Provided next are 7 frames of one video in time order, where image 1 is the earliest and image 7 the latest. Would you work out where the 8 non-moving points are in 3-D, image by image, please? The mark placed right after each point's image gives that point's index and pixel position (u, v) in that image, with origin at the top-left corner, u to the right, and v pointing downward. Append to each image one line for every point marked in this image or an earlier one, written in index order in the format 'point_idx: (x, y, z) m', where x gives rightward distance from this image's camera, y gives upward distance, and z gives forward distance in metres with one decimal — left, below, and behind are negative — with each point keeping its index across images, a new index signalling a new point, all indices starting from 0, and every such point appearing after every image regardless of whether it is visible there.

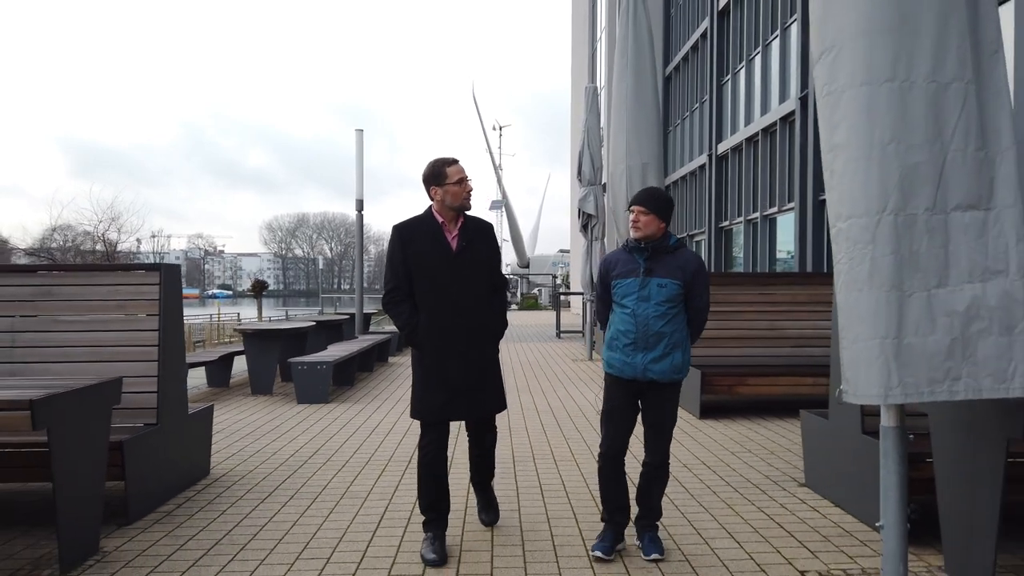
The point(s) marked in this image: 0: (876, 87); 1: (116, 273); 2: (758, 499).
0: (+1.5, +0.8, +3.5) m
1: (-2.5, +0.1, +5.3) m
2: (+1.5, -1.3, +5.2) m
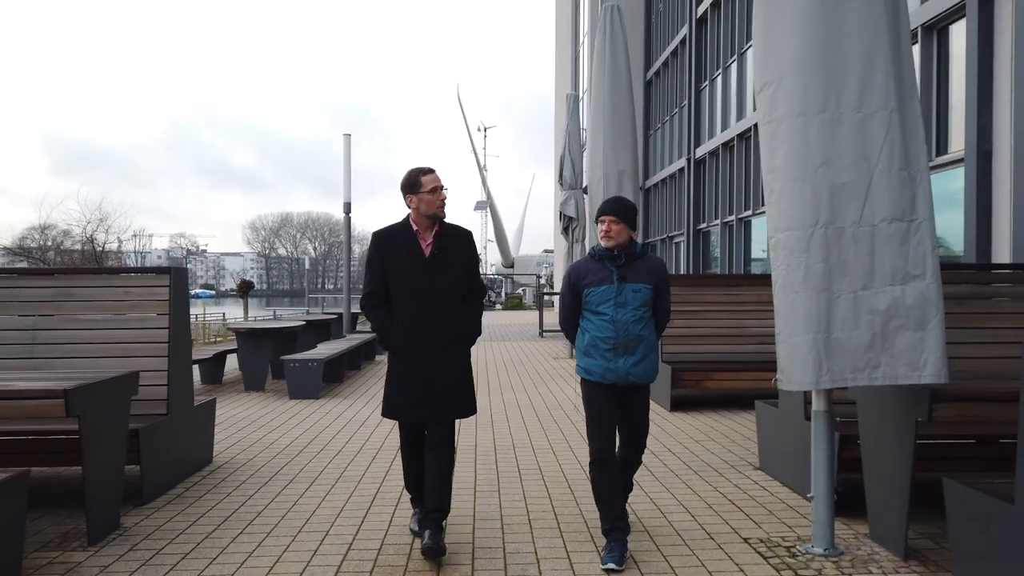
0: (+1.4, +0.8, +4.0) m
1: (-2.6, +0.1, +5.7) m
2: (+1.4, -1.3, +5.8) m
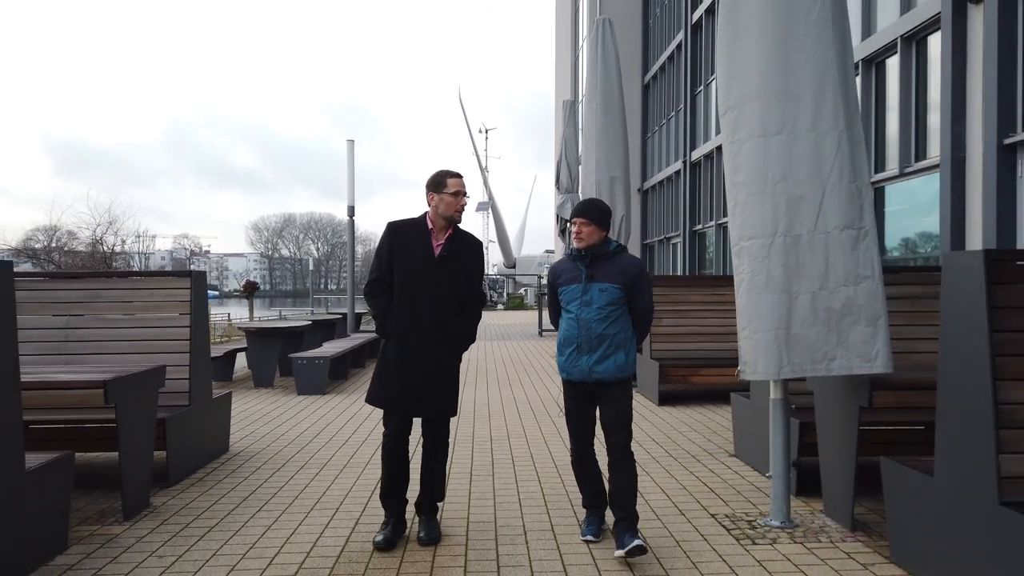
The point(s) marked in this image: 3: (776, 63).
0: (+1.4, +0.8, +4.5) m
1: (-2.7, +0.1, +6.2) m
2: (+1.3, -1.3, +6.3) m
3: (+1.4, +1.2, +4.5) m
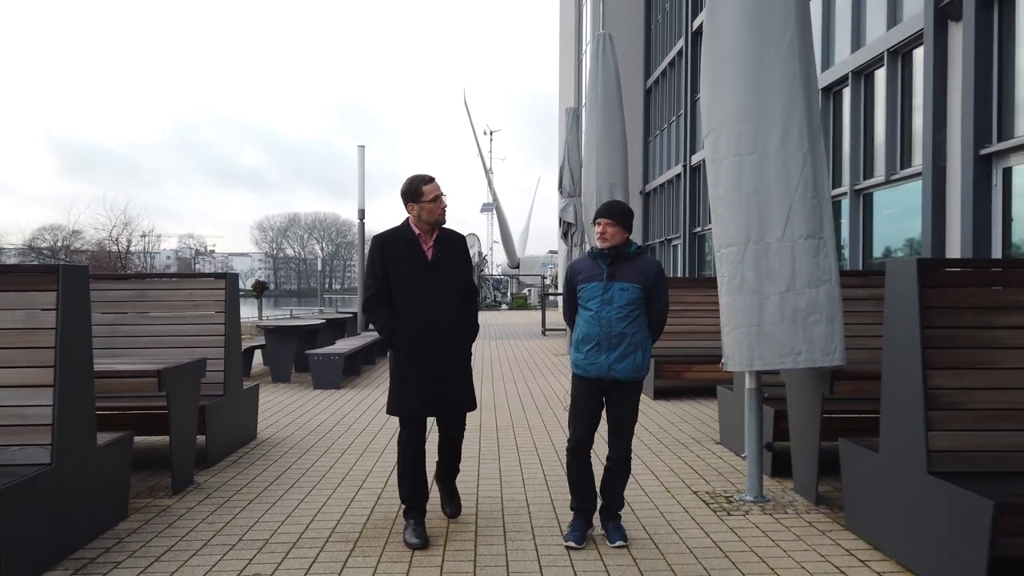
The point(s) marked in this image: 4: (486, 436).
0: (+1.4, +0.8, +5.1) m
1: (-2.6, +0.1, +6.9) m
2: (+1.4, -1.3, +6.9) m
3: (+1.4, +1.2, +5.1) m
4: (-0.3, -1.4, +8.0) m
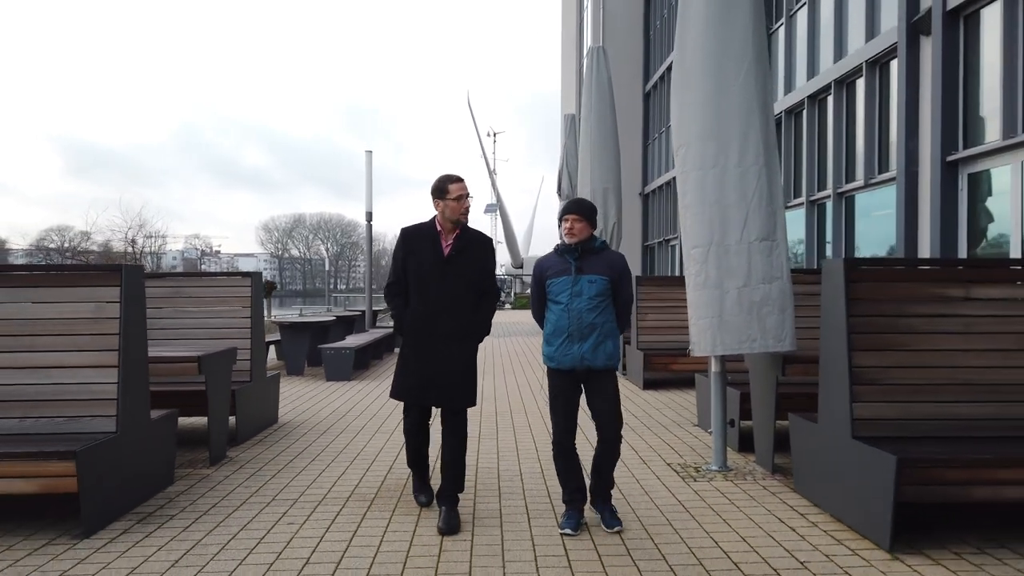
0: (+1.4, +0.8, +5.8) m
1: (-2.7, +0.1, +7.6) m
2: (+1.4, -1.3, +7.6) m
3: (+1.4, +1.2, +5.9) m
4: (-0.3, -1.4, +8.7) m
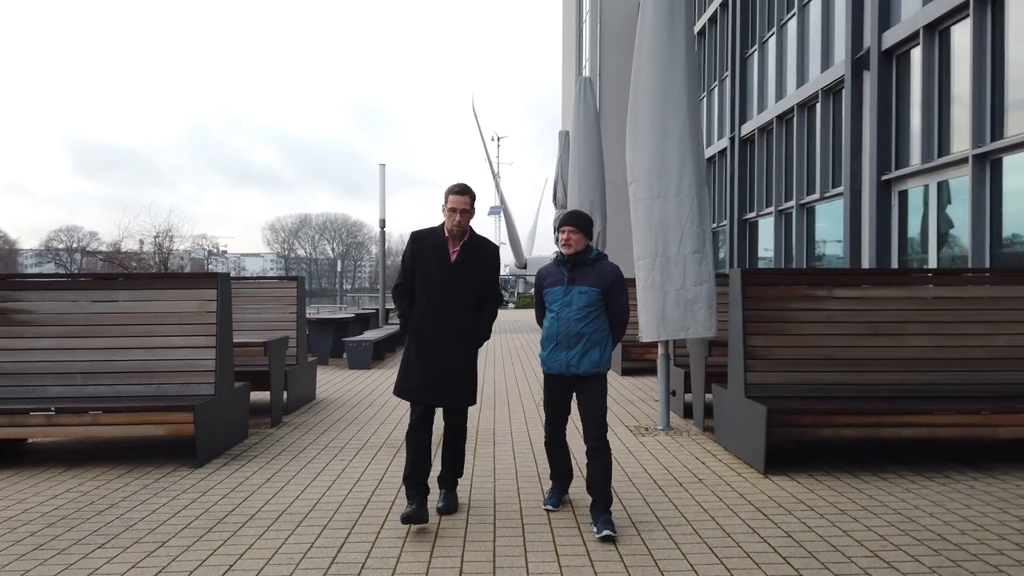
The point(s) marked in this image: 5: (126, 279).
0: (+1.3, +0.8, +7.6) m
1: (-2.7, +0.1, +9.5) m
2: (+1.3, -1.3, +9.4) m
3: (+1.3, +1.2, +7.7) m
4: (-0.3, -1.4, +10.6) m
5: (-3.1, +0.1, +6.8) m
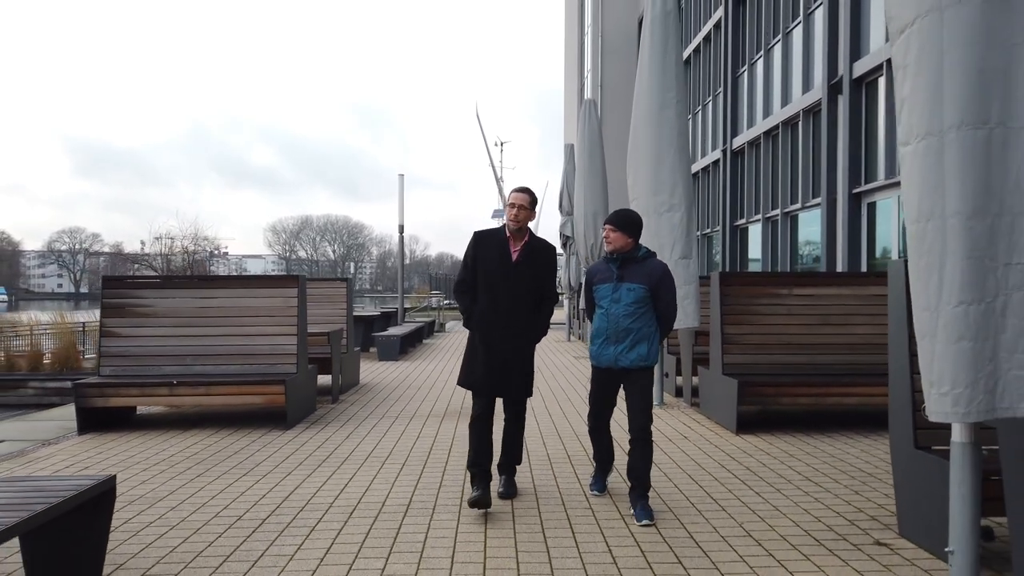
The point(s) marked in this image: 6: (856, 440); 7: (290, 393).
0: (+1.5, +0.8, +9.3) m
1: (-2.5, +0.1, +11.1) m
2: (+1.5, -1.3, +11.0) m
3: (+1.6, +1.2, +9.3) m
4: (-0.1, -1.4, +12.2) m
5: (-2.9, +0.1, +8.4) m
6: (+3.0, -1.3, +7.3) m
7: (-2.1, -1.0, +8.0) m
